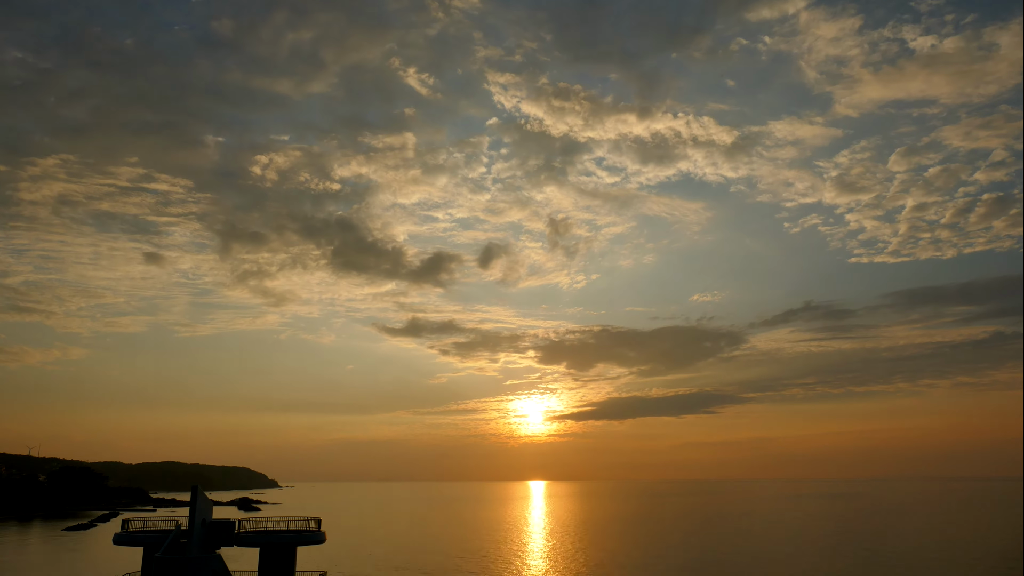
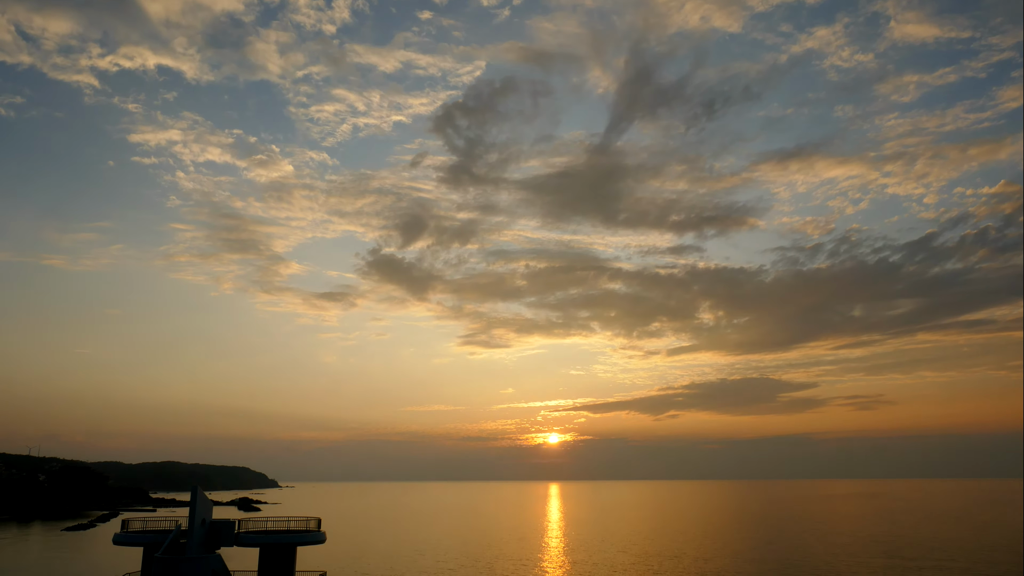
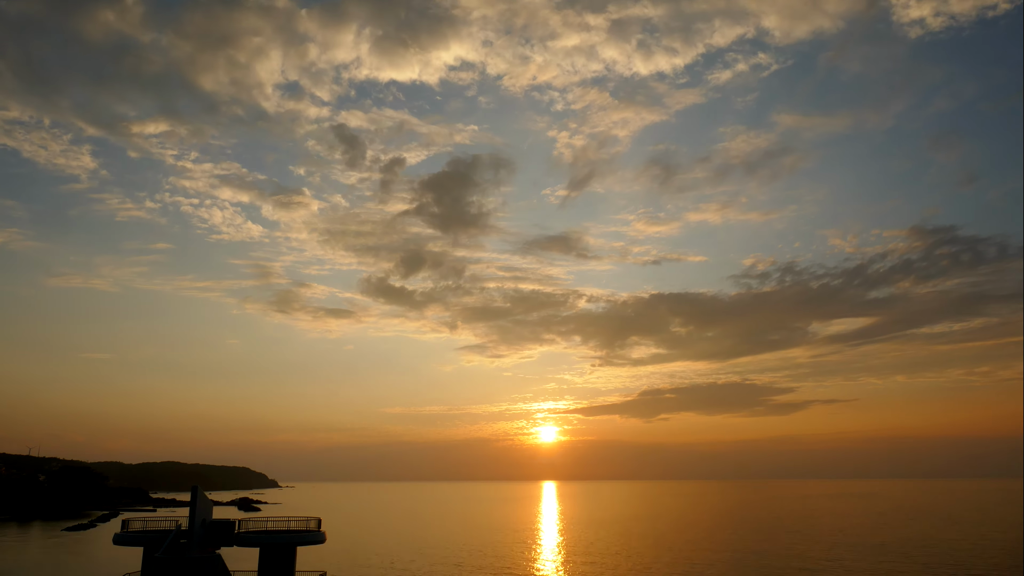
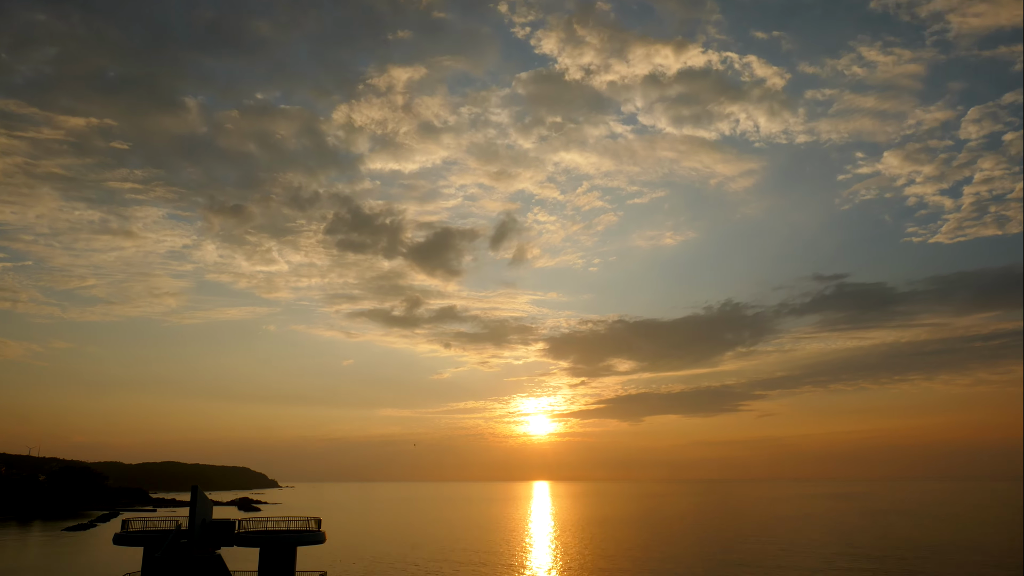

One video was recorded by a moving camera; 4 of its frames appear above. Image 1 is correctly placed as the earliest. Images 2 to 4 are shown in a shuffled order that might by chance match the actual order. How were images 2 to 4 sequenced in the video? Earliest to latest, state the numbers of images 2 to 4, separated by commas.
4, 3, 2
